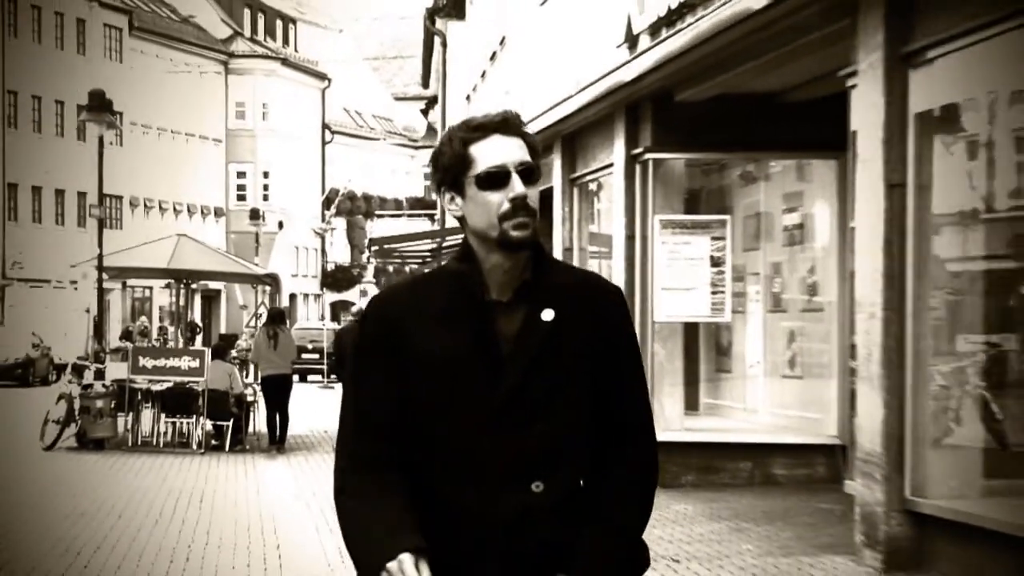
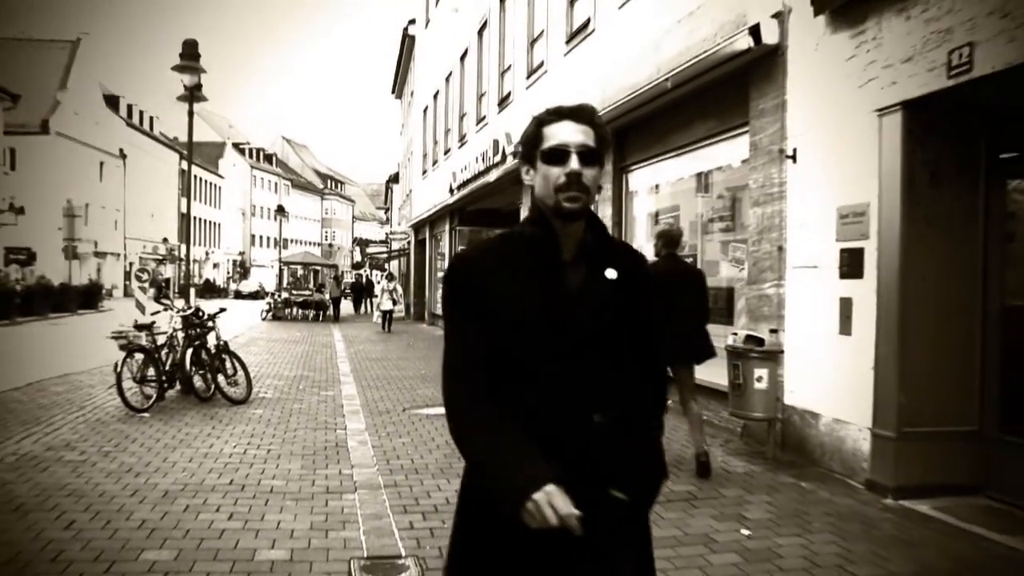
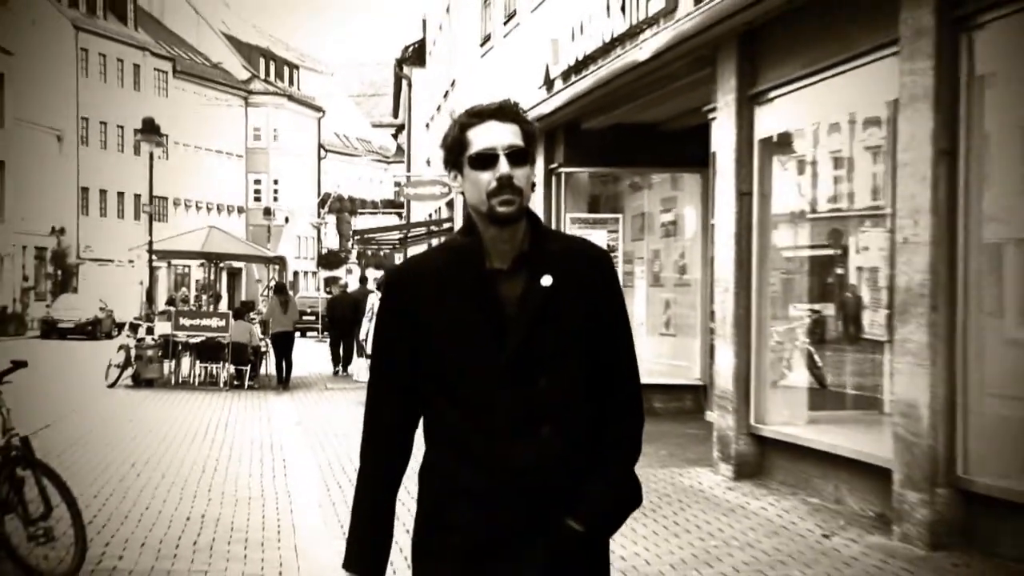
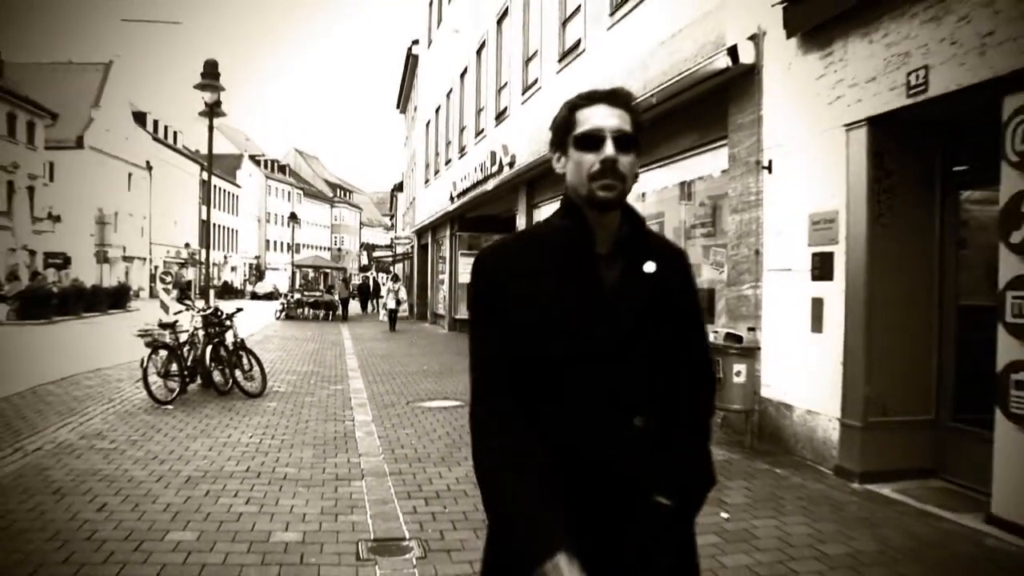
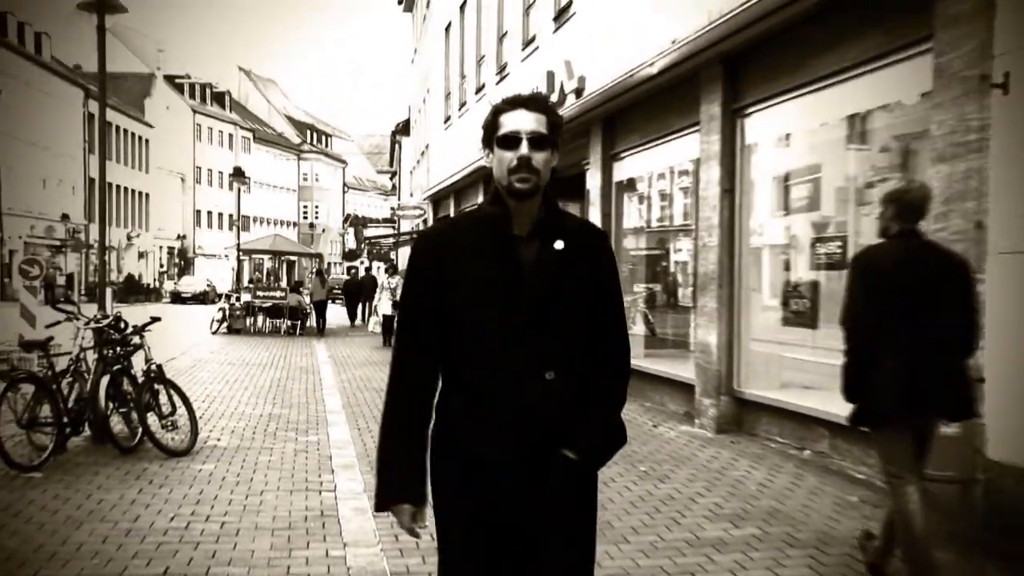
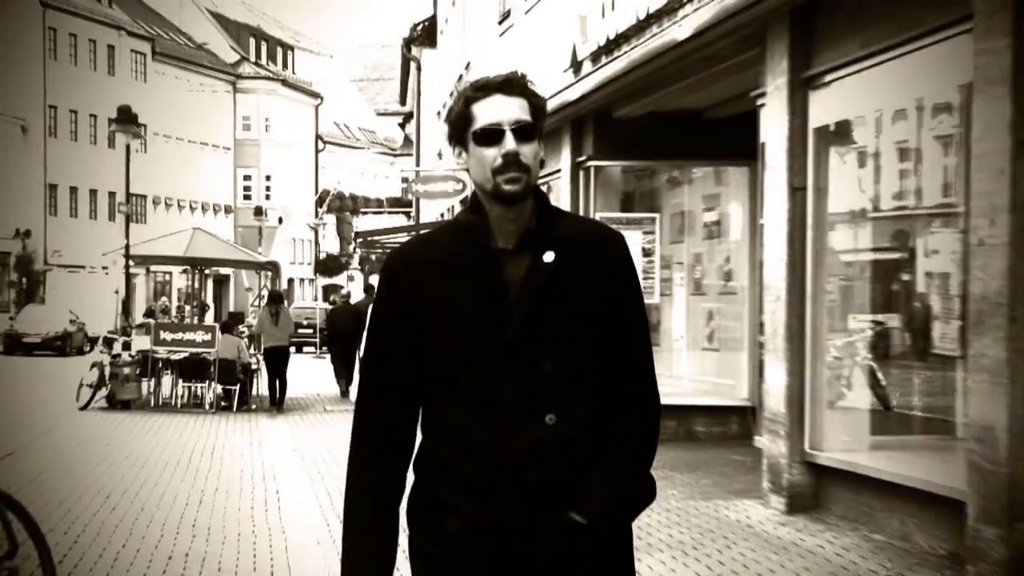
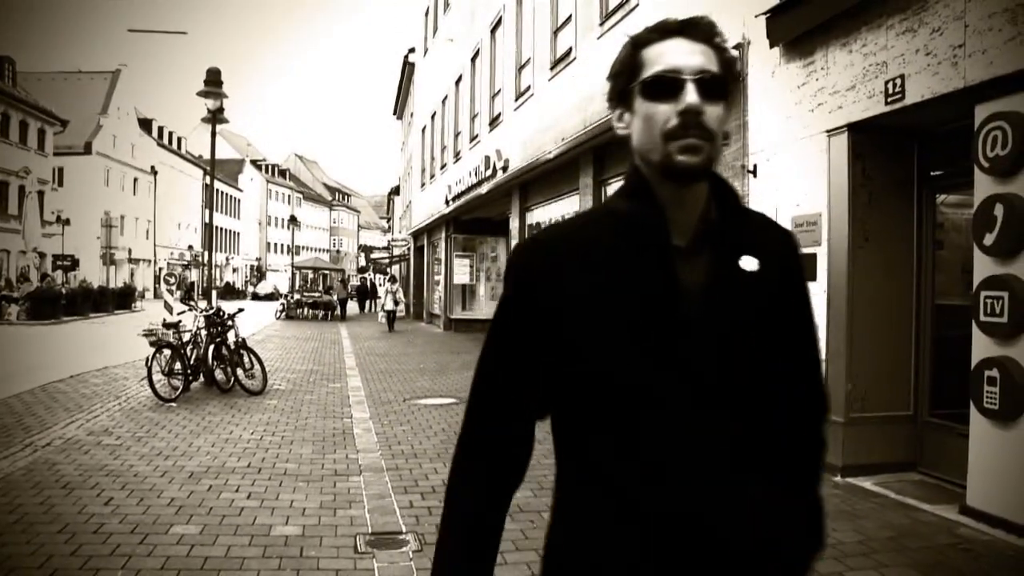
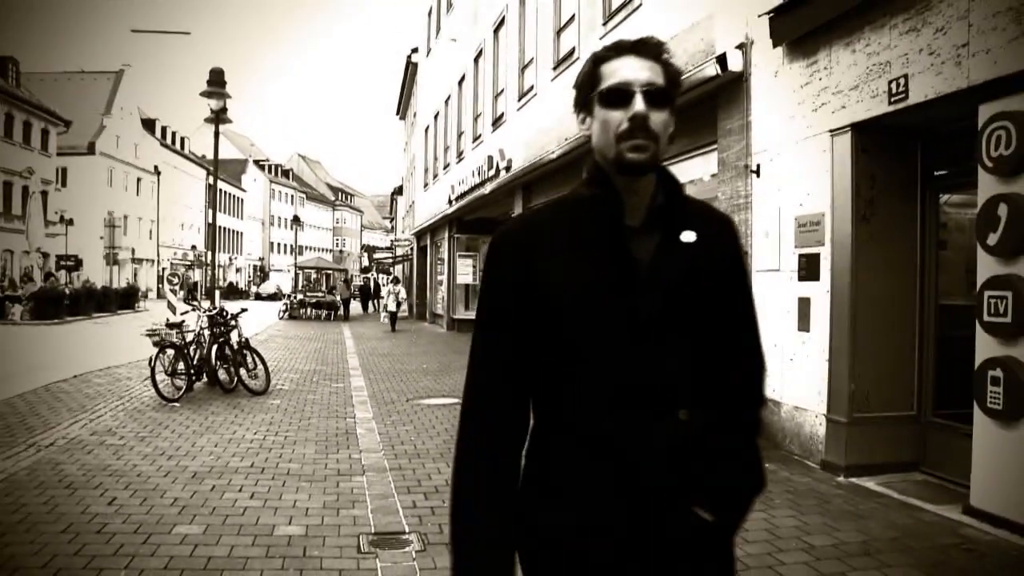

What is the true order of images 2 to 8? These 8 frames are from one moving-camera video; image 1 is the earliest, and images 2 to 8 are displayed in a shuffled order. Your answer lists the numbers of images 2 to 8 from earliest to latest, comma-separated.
6, 3, 5, 2, 4, 8, 7
